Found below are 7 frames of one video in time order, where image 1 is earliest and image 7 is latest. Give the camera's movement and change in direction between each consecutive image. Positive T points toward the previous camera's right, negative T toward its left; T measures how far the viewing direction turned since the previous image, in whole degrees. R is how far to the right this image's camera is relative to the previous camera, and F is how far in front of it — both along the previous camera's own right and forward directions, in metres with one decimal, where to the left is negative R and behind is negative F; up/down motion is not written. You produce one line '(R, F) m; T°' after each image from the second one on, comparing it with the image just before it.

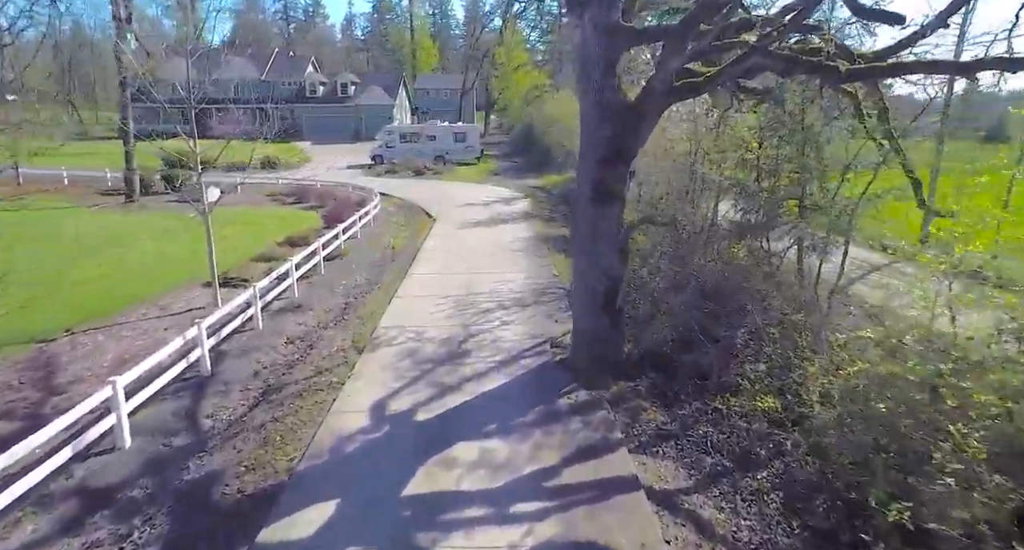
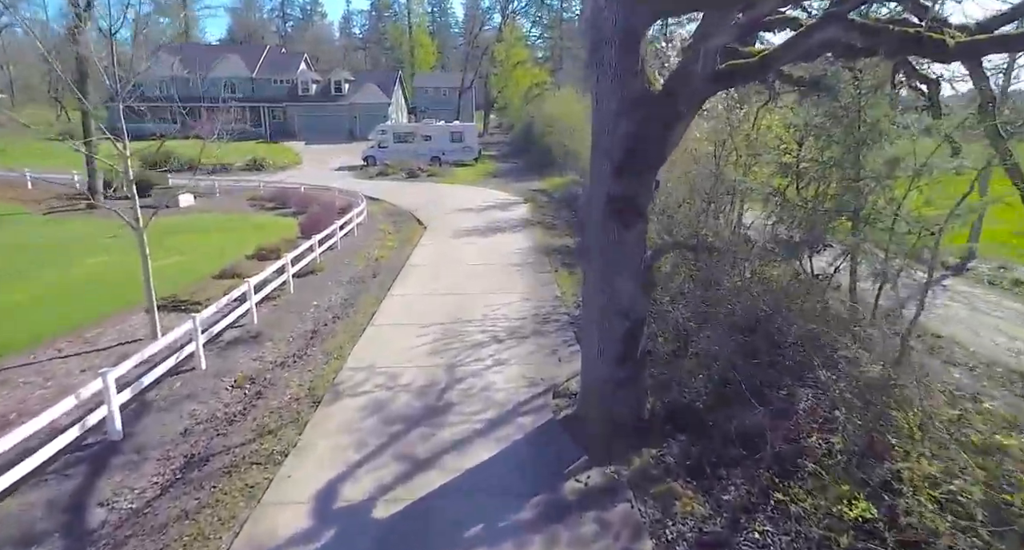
(+0.1, +1.7) m; 0°
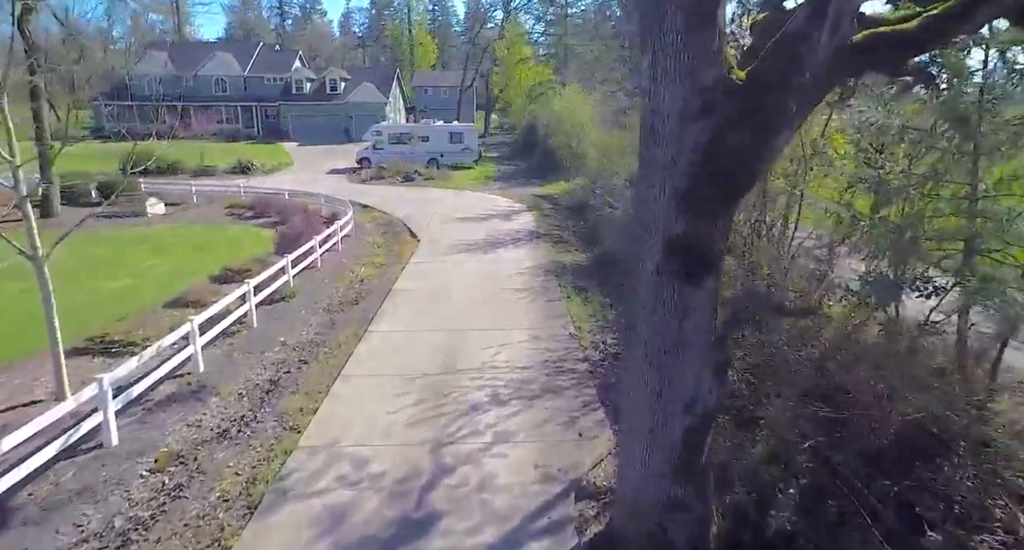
(-0.1, +1.9) m; 0°
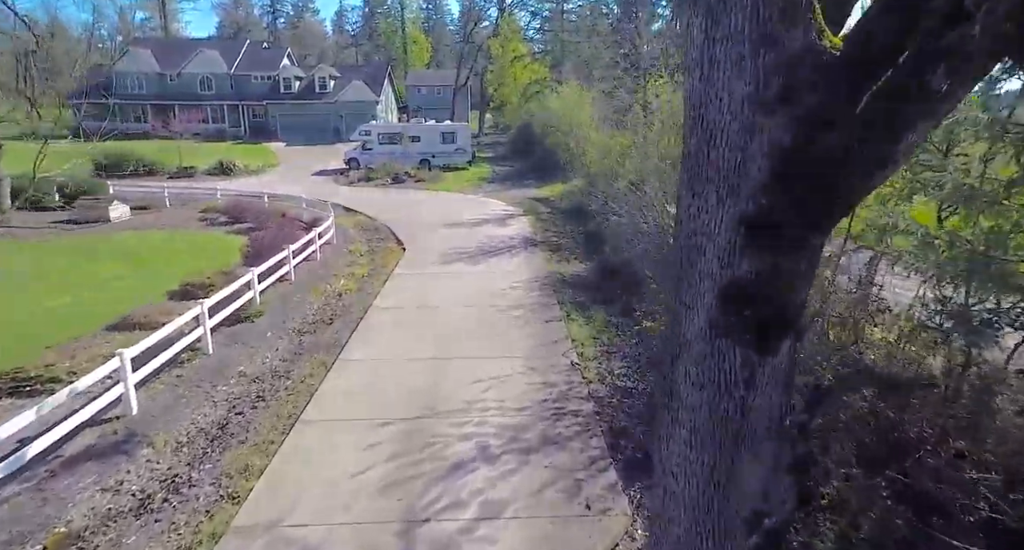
(0.0, +1.2) m; 0°
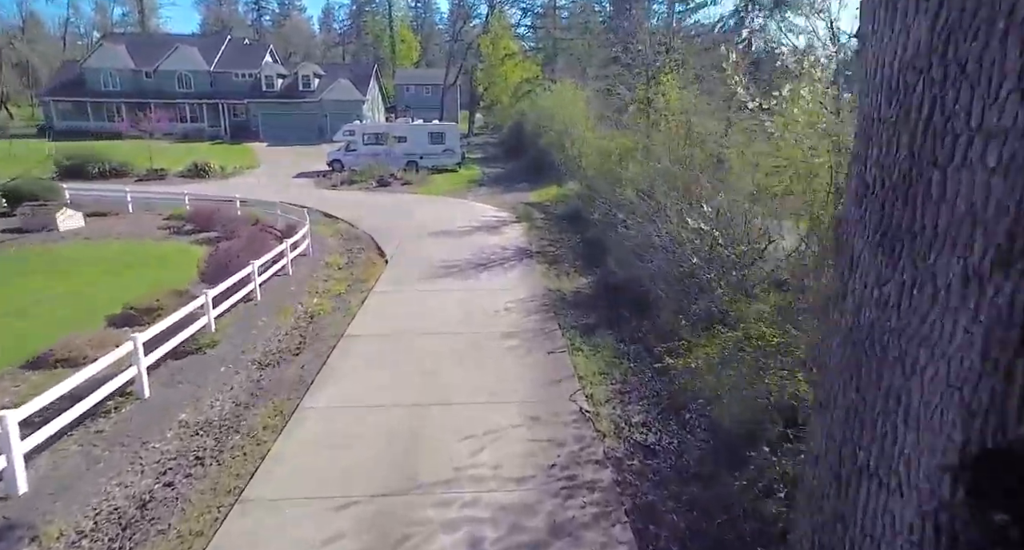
(-0.1, +1.4) m; +1°
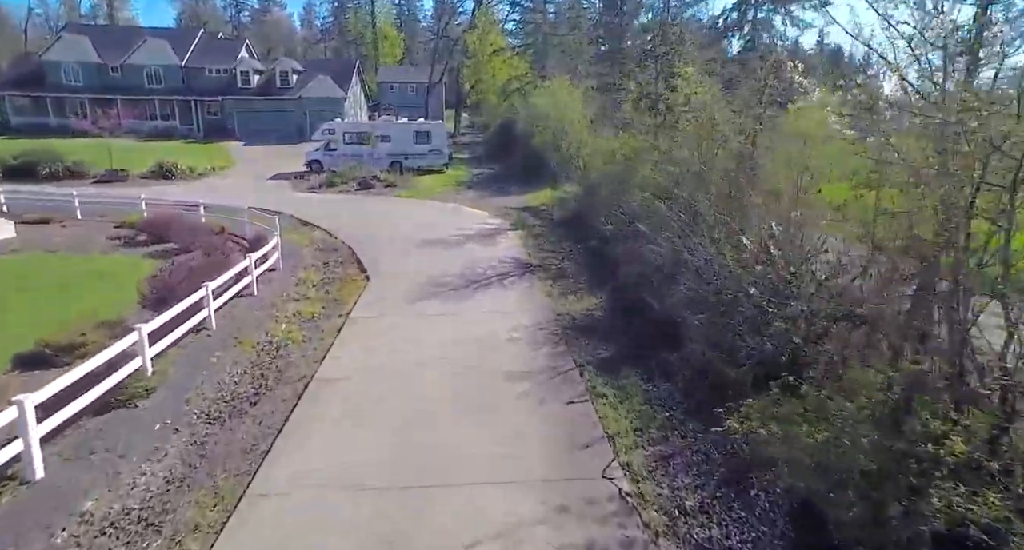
(-0.3, +1.7) m; +1°
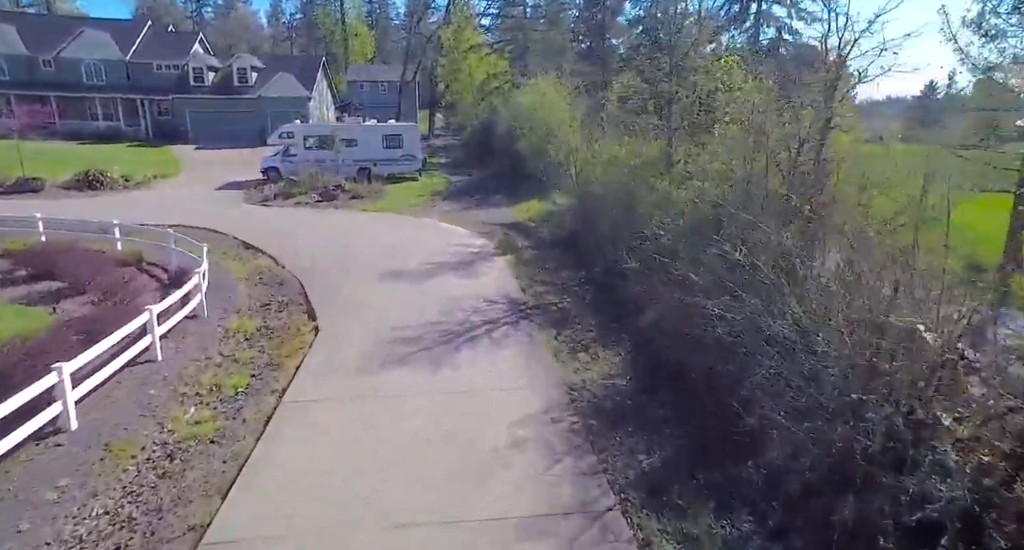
(-0.2, +2.8) m; +2°
